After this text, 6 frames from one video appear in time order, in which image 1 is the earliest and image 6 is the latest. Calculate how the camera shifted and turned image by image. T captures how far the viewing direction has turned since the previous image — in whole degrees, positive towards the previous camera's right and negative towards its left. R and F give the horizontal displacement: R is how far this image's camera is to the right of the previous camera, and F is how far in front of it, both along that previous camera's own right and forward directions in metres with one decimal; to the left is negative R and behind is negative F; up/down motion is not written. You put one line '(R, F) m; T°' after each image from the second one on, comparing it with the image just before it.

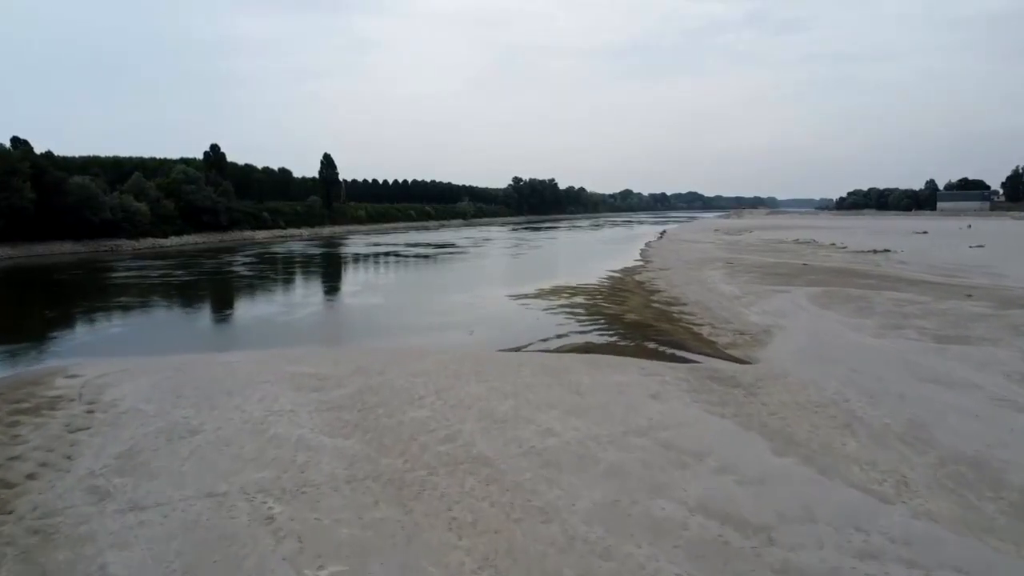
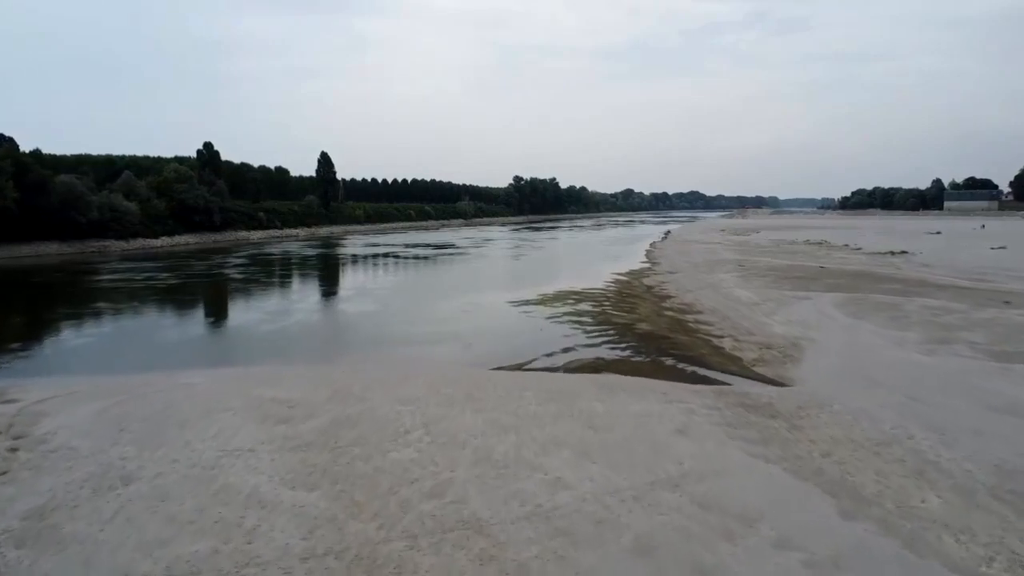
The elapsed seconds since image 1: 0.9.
(0.0, +1.3) m; 0°
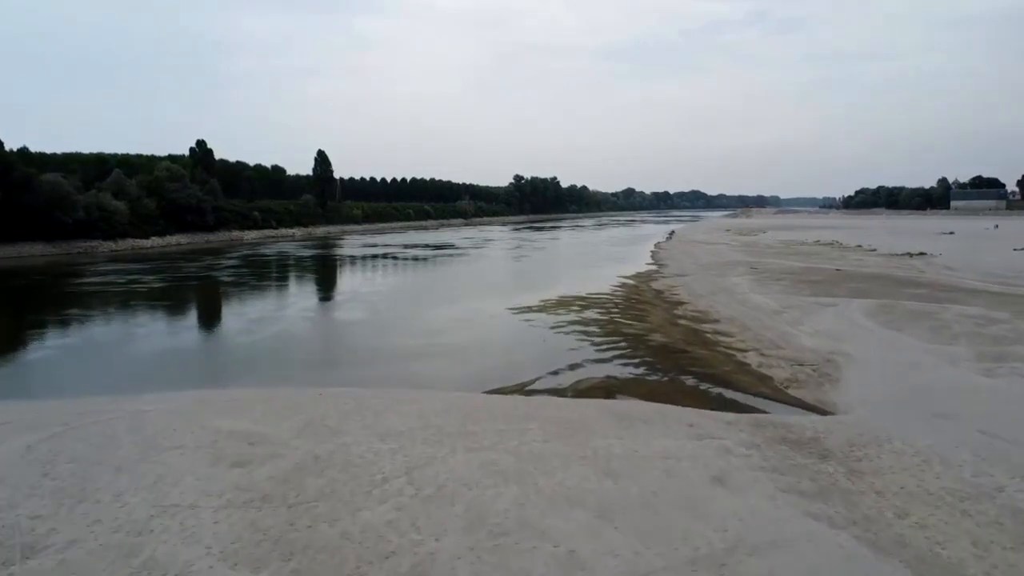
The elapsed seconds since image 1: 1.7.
(0.0, +1.2) m; 0°
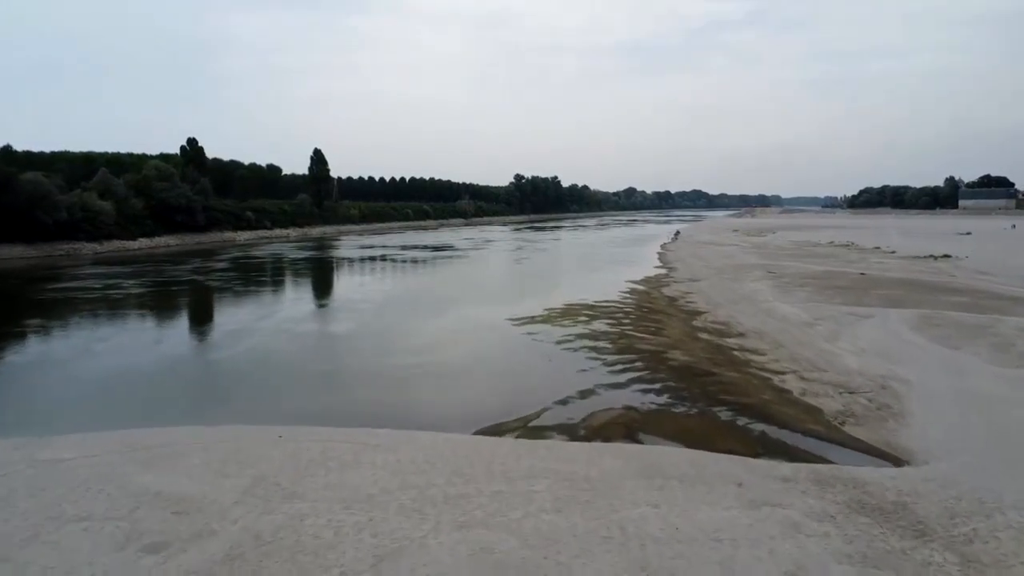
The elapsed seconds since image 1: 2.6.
(0.0, +1.5) m; 0°
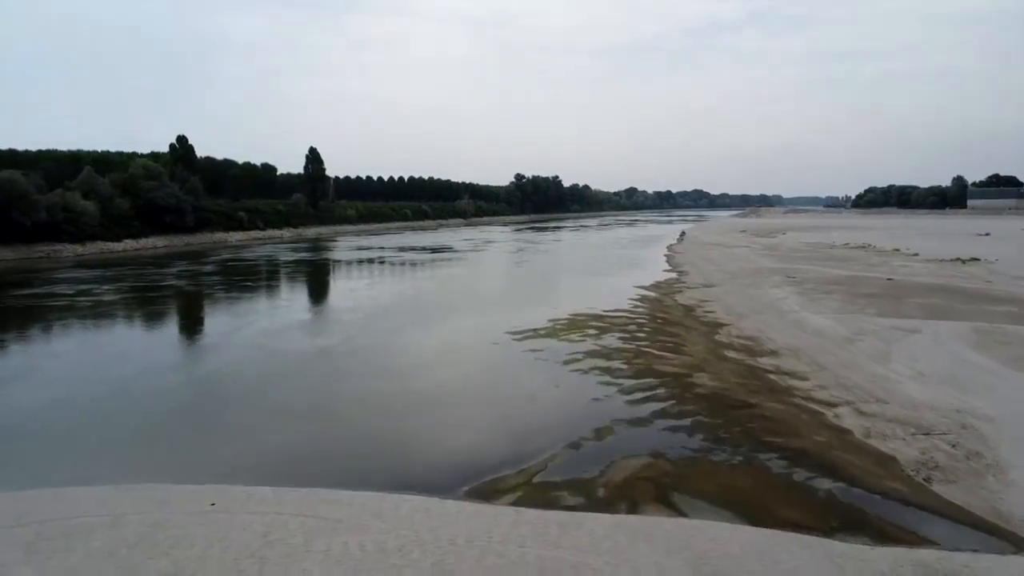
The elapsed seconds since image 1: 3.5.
(0.0, +1.5) m; 0°
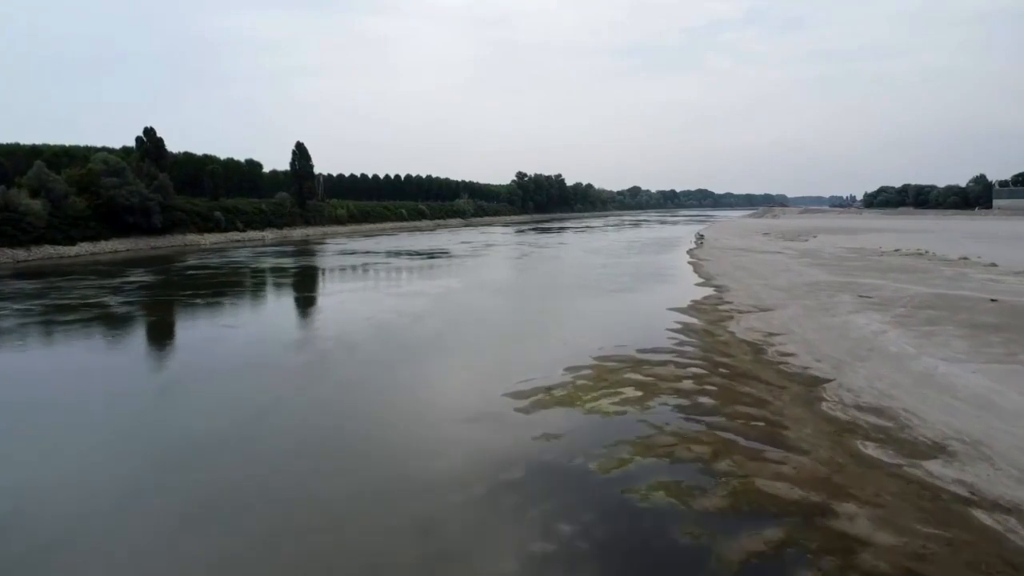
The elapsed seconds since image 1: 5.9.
(0.0, +4.3) m; 0°
